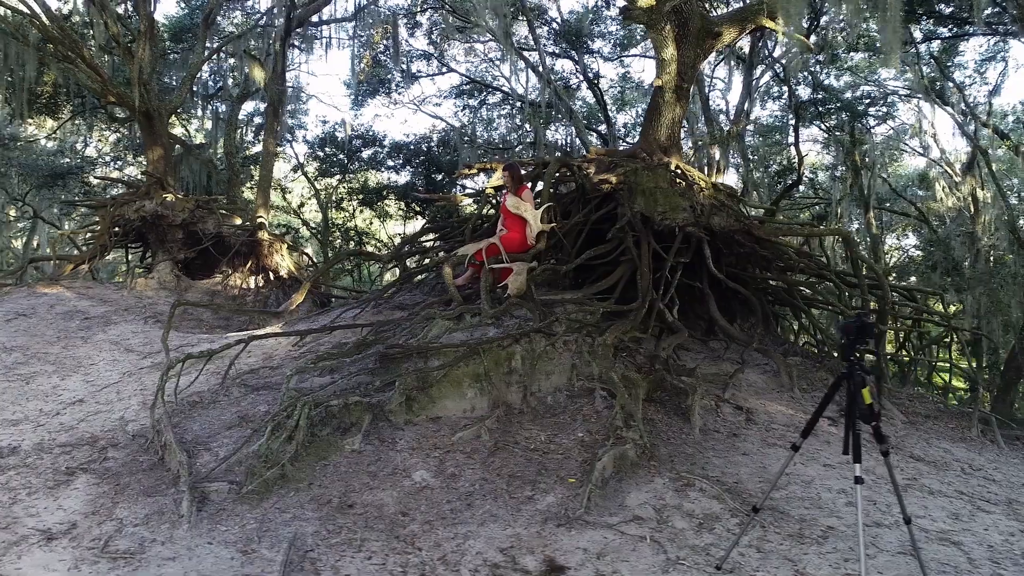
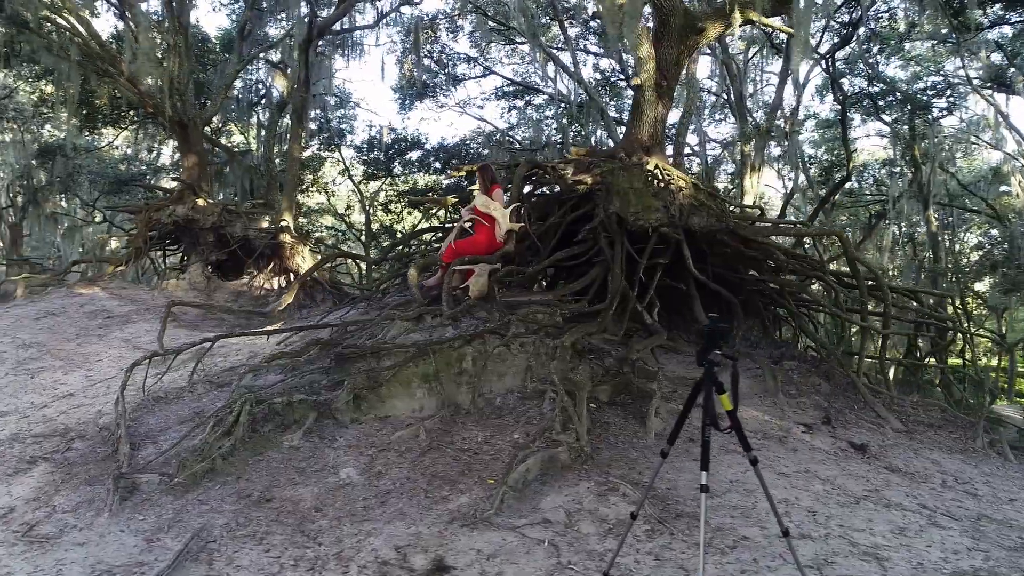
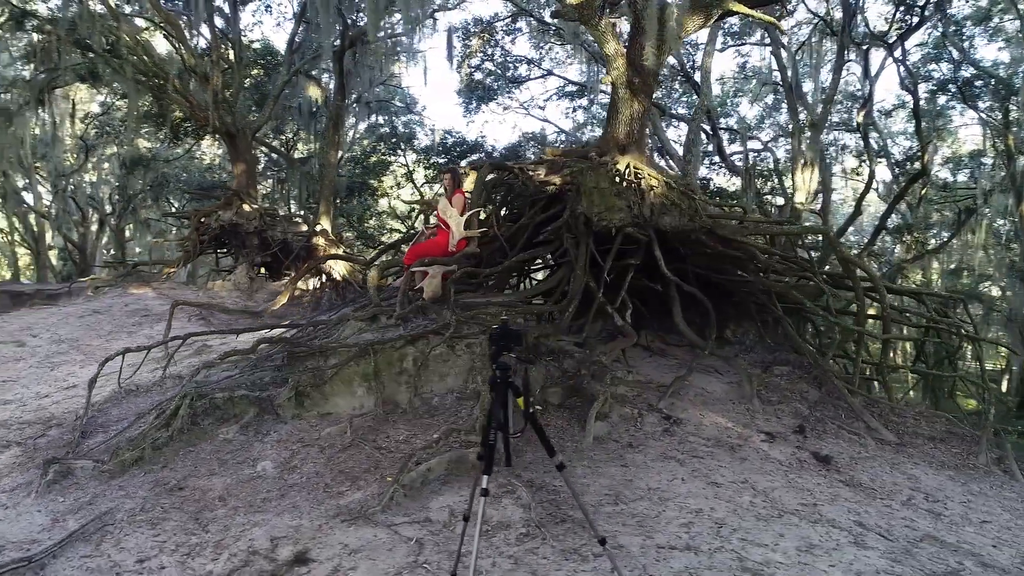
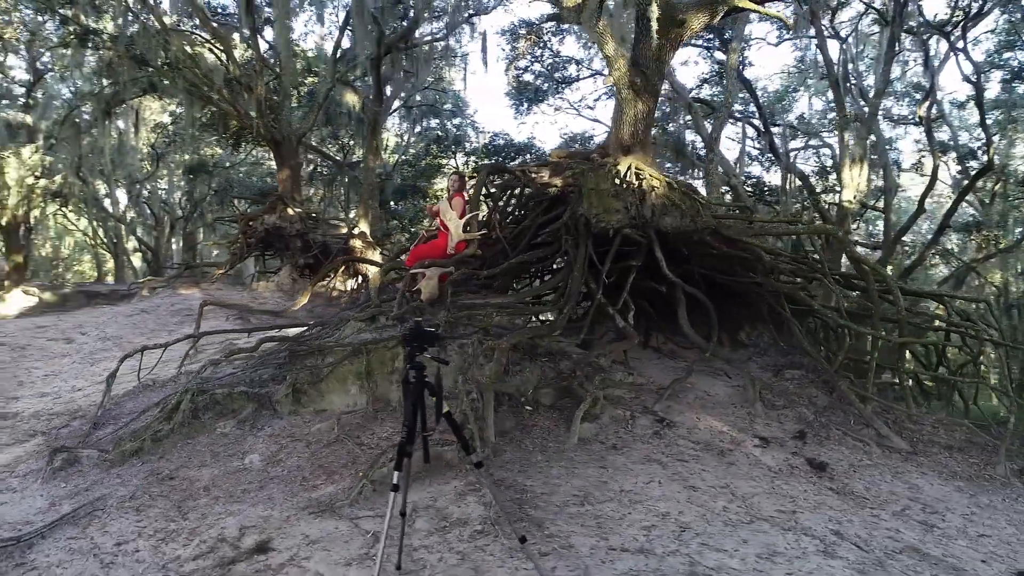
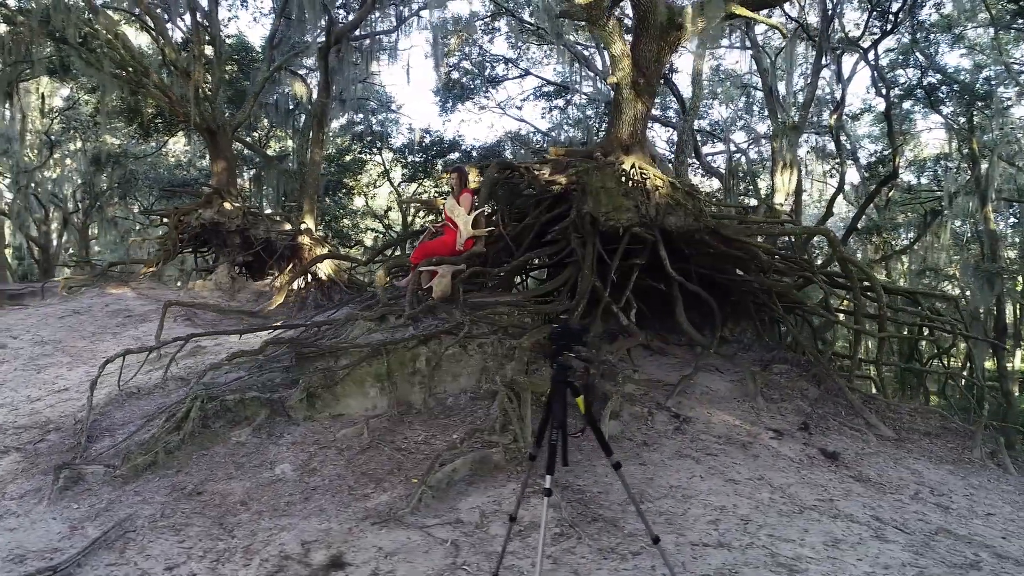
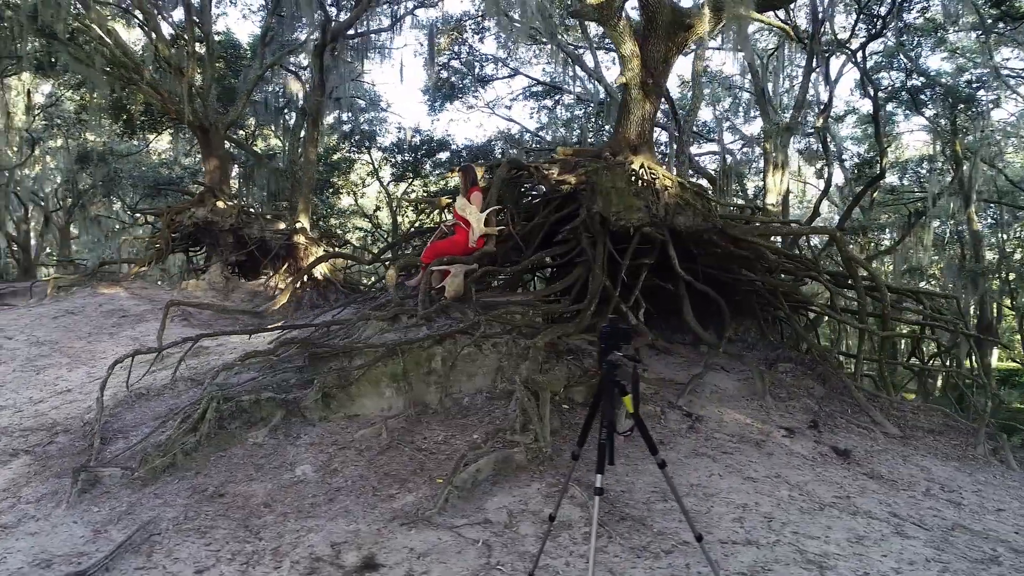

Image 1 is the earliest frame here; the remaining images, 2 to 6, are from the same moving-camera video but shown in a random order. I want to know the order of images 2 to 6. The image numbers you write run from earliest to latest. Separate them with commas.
2, 6, 5, 3, 4
